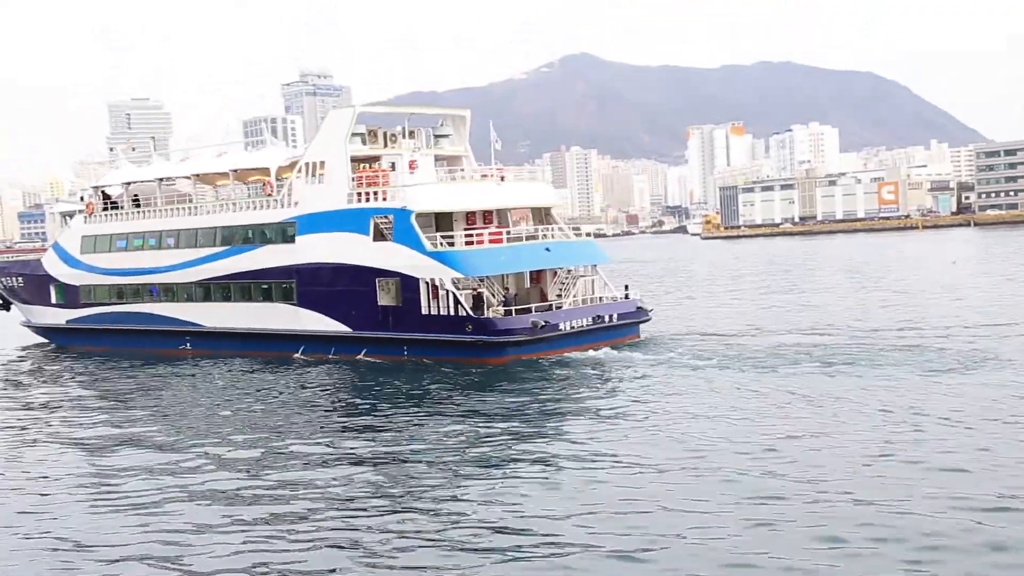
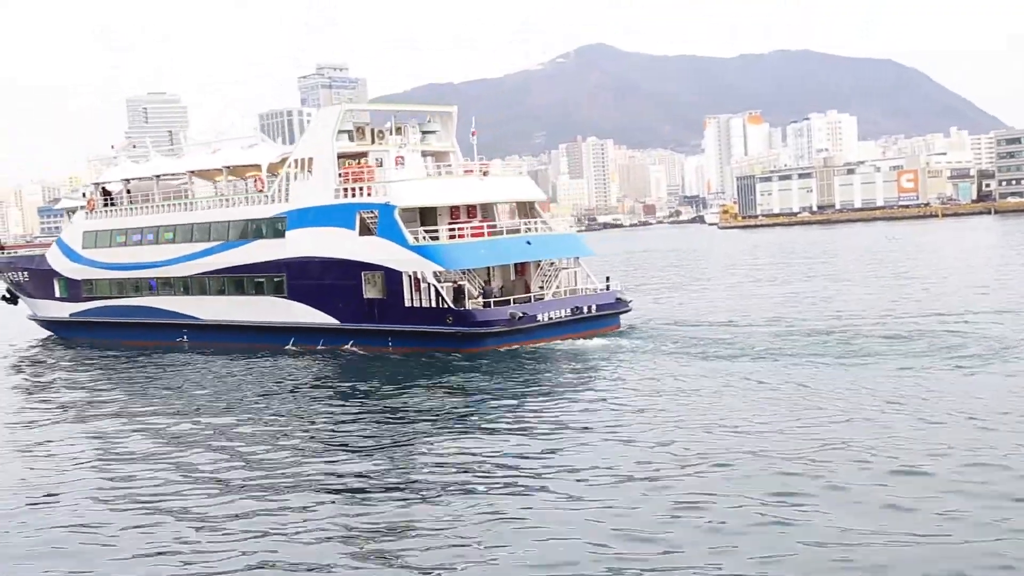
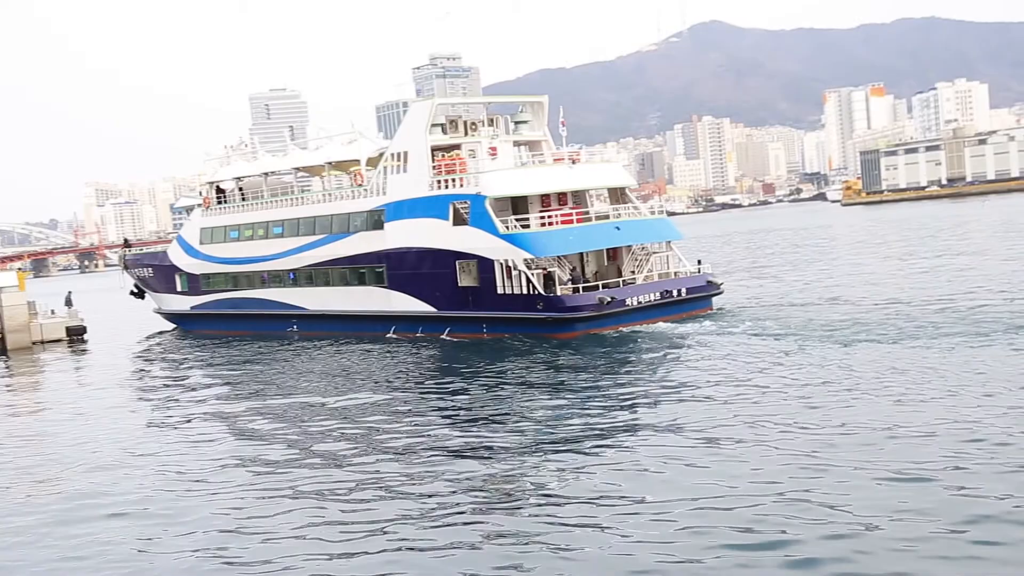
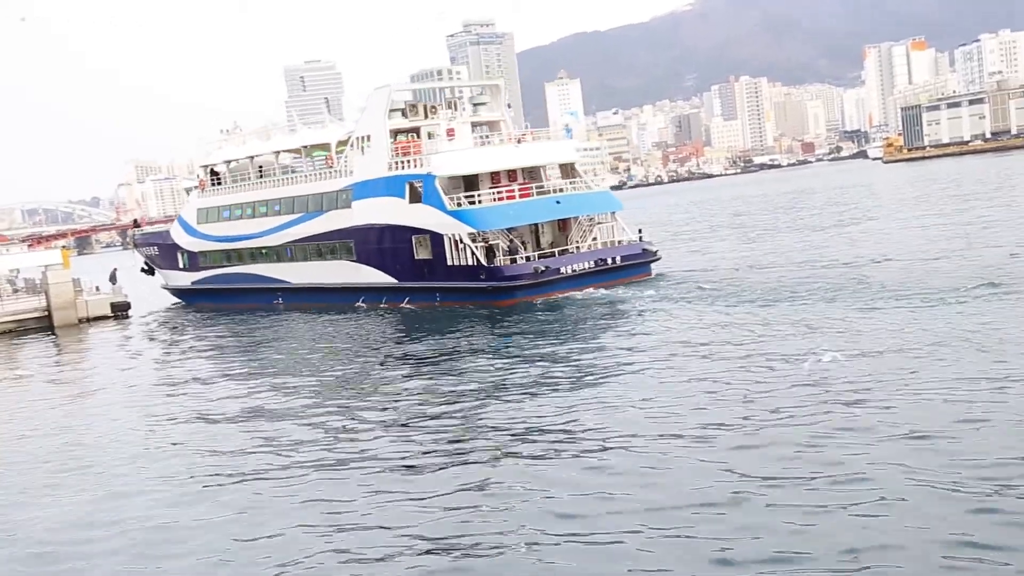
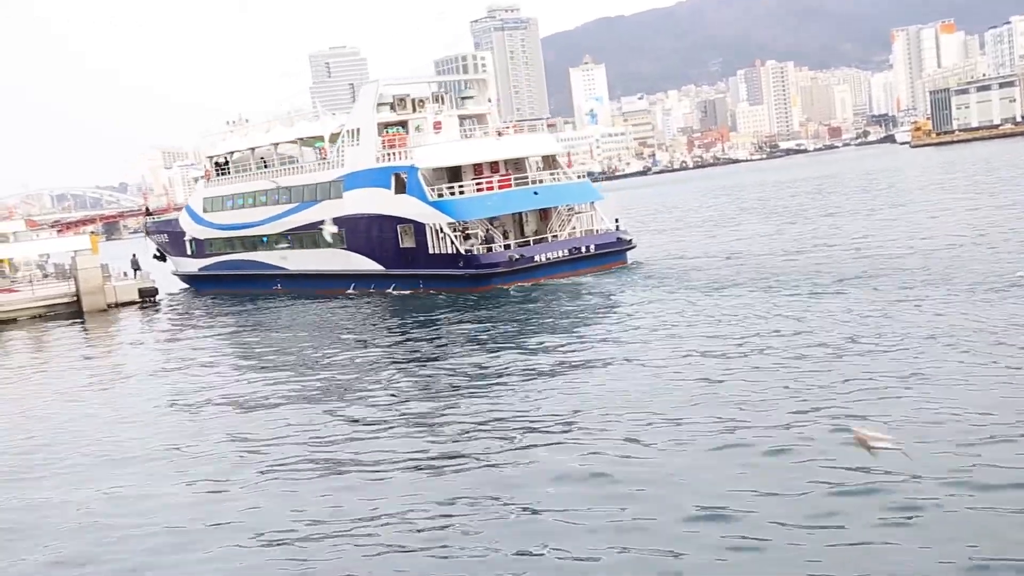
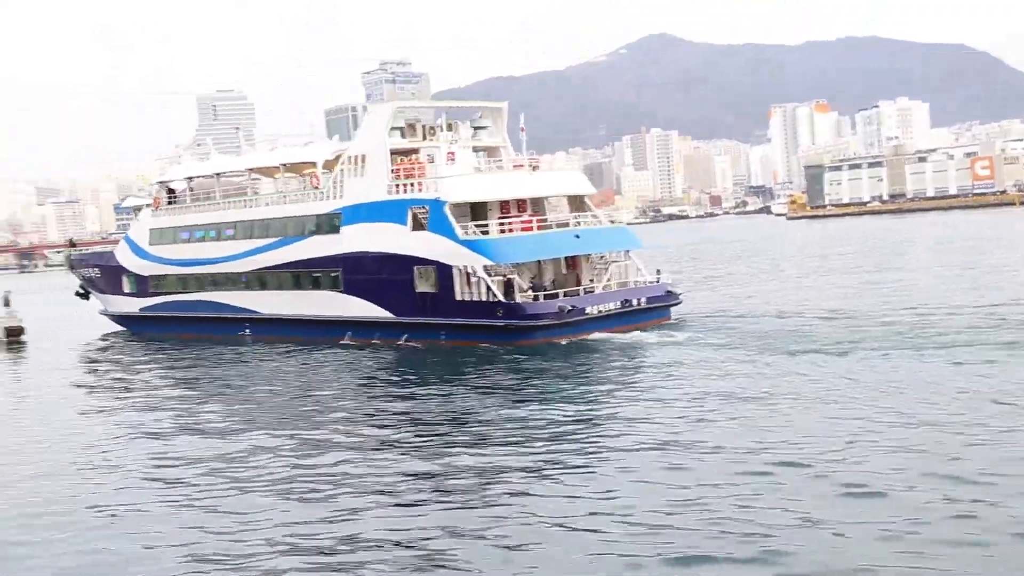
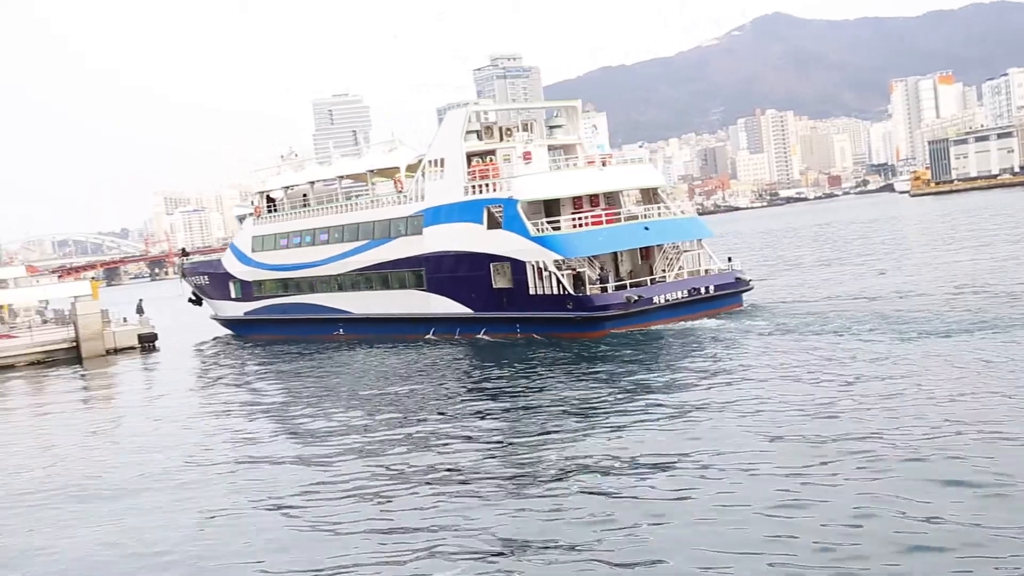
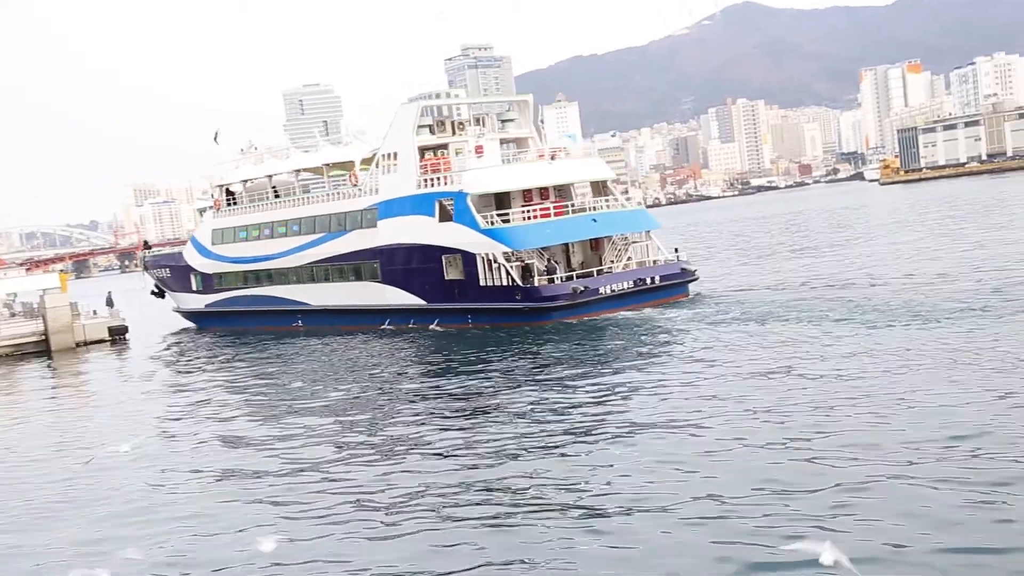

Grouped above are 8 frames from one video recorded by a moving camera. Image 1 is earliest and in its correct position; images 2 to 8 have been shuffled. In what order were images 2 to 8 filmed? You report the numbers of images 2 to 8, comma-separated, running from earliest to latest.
2, 6, 3, 7, 8, 4, 5
